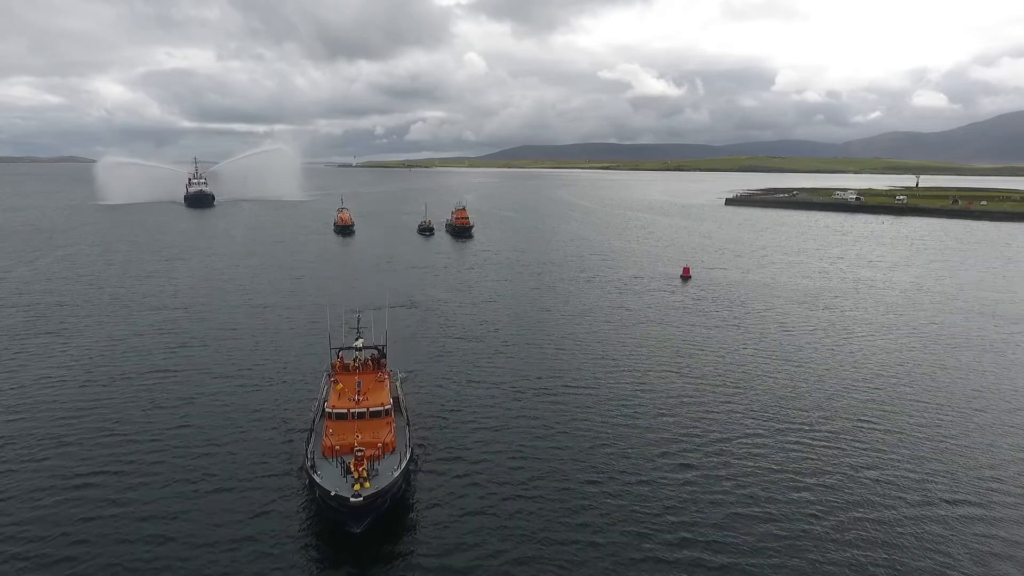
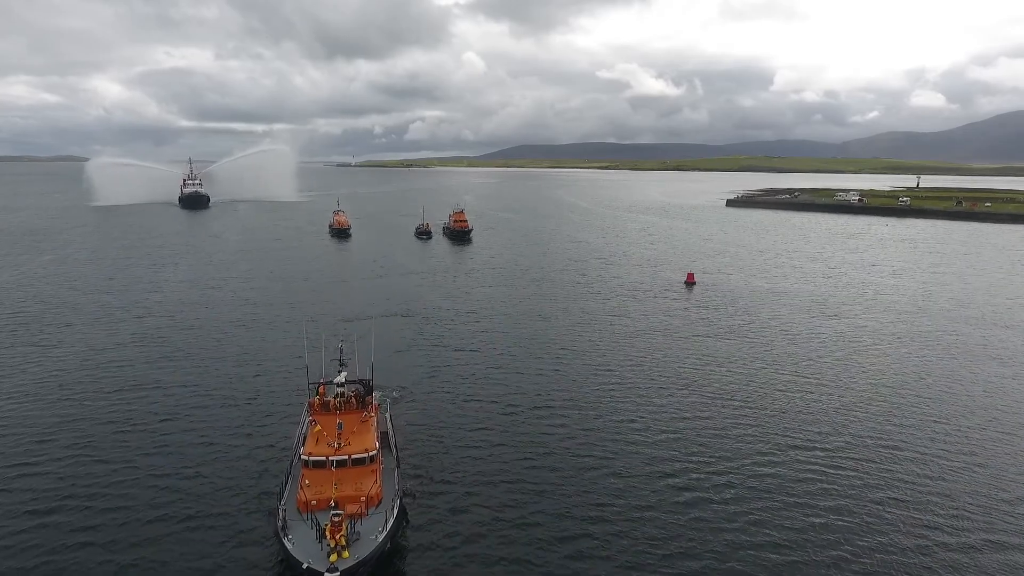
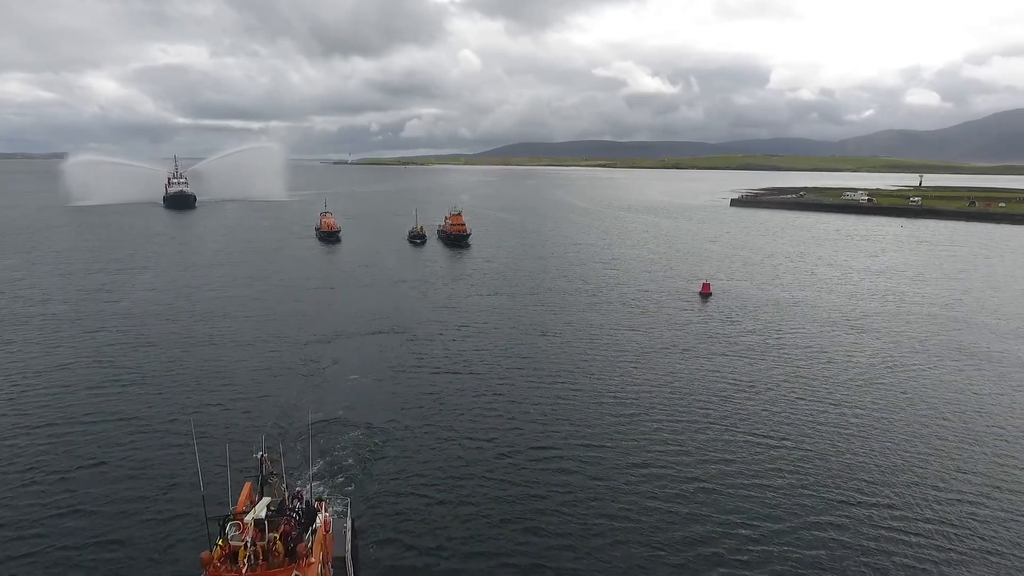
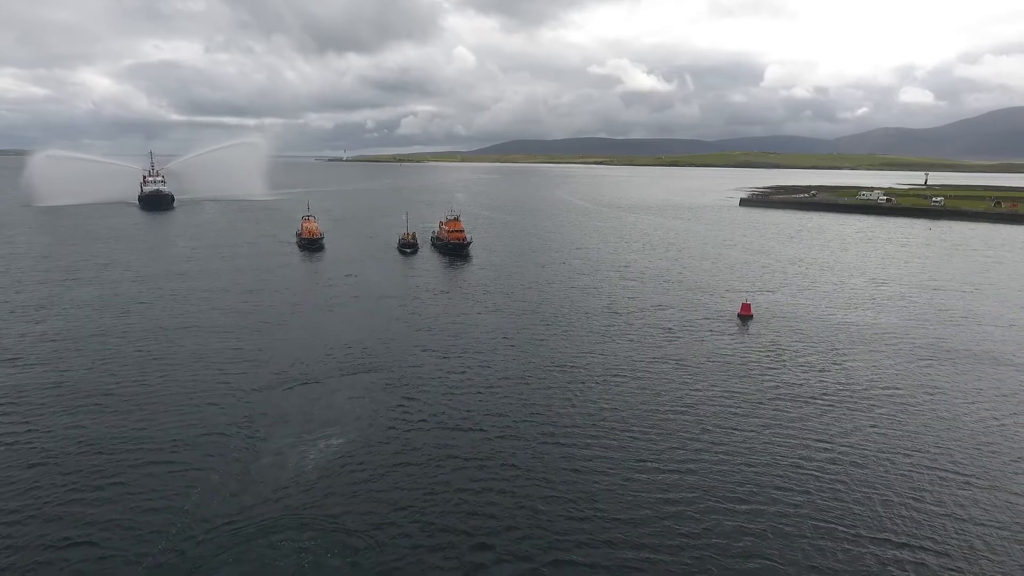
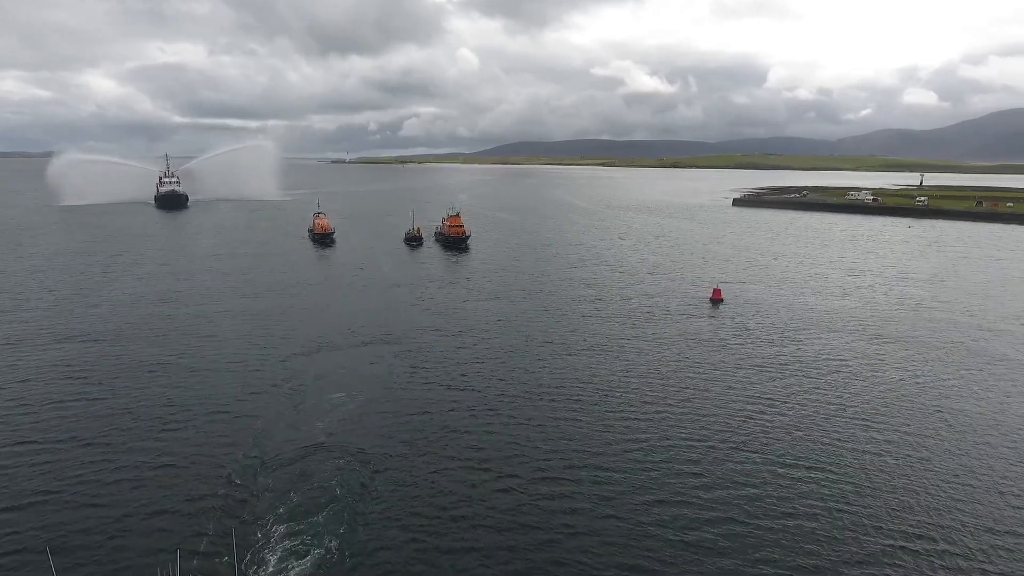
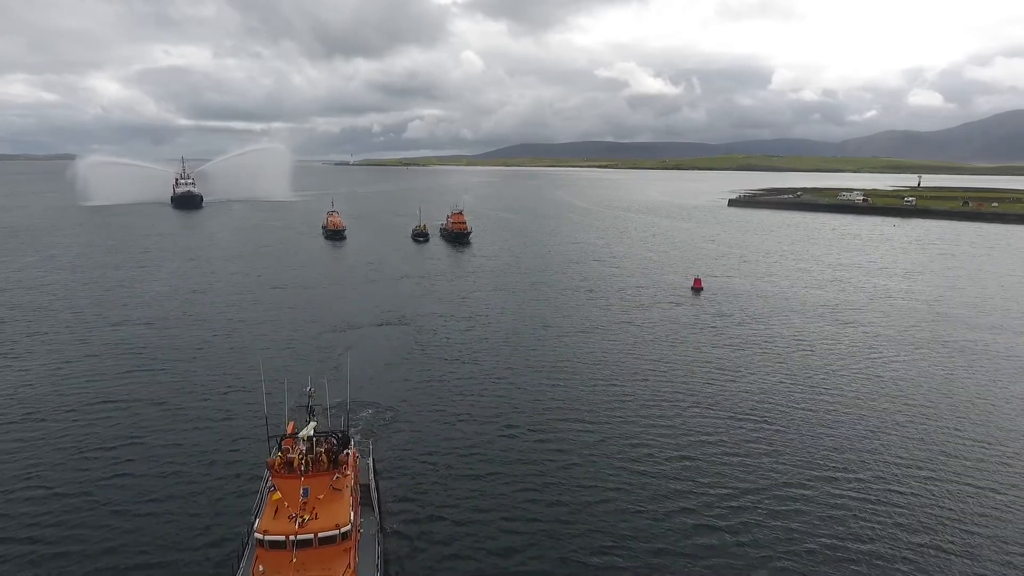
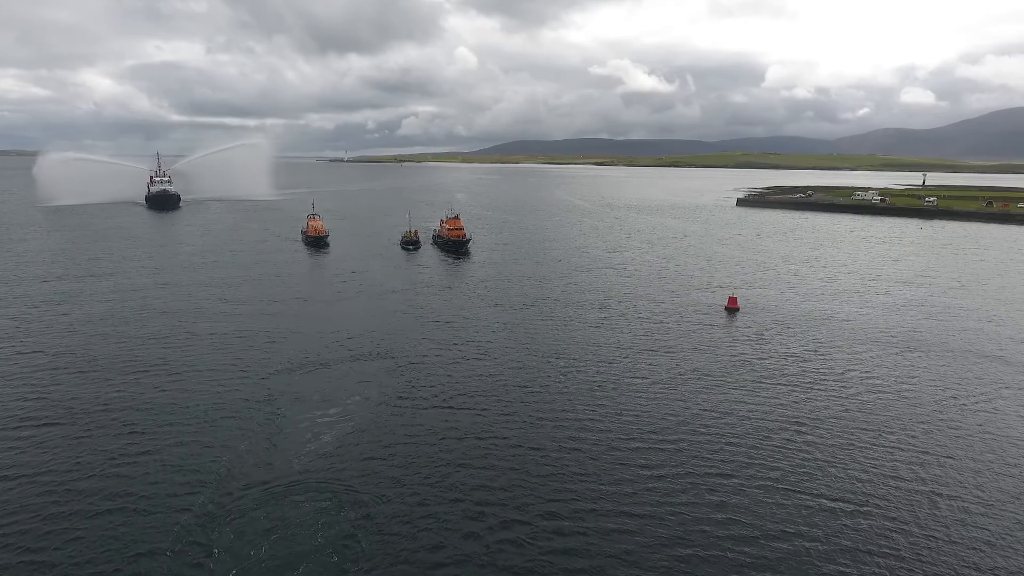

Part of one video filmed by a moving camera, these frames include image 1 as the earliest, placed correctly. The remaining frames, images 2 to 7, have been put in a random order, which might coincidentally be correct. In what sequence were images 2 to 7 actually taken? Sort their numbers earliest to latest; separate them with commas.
2, 6, 3, 5, 7, 4
